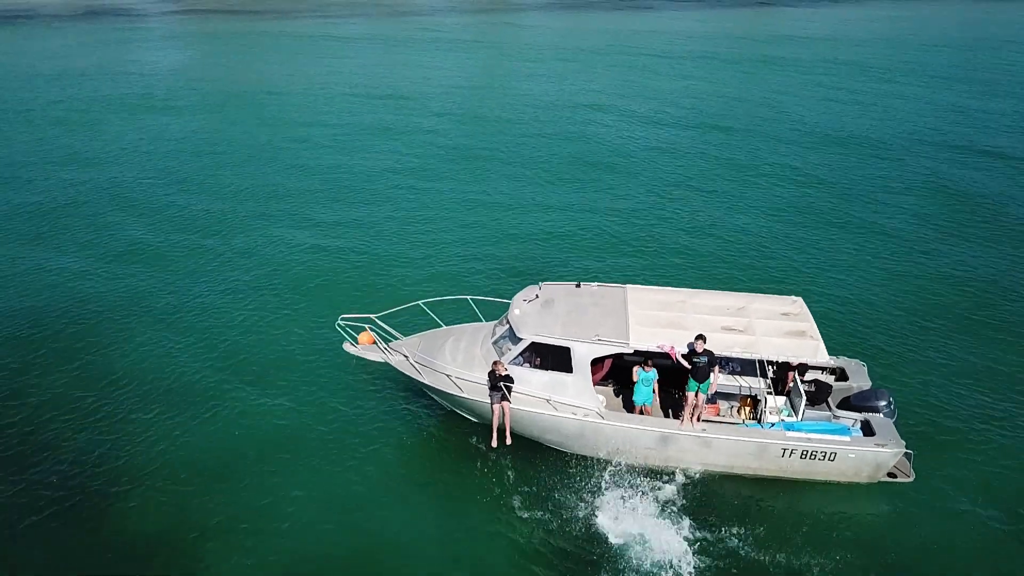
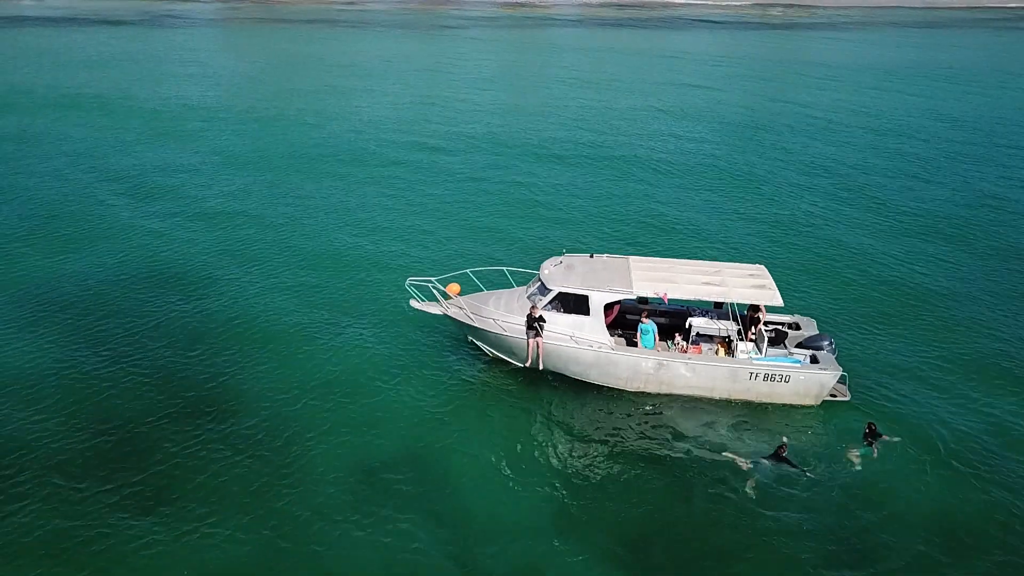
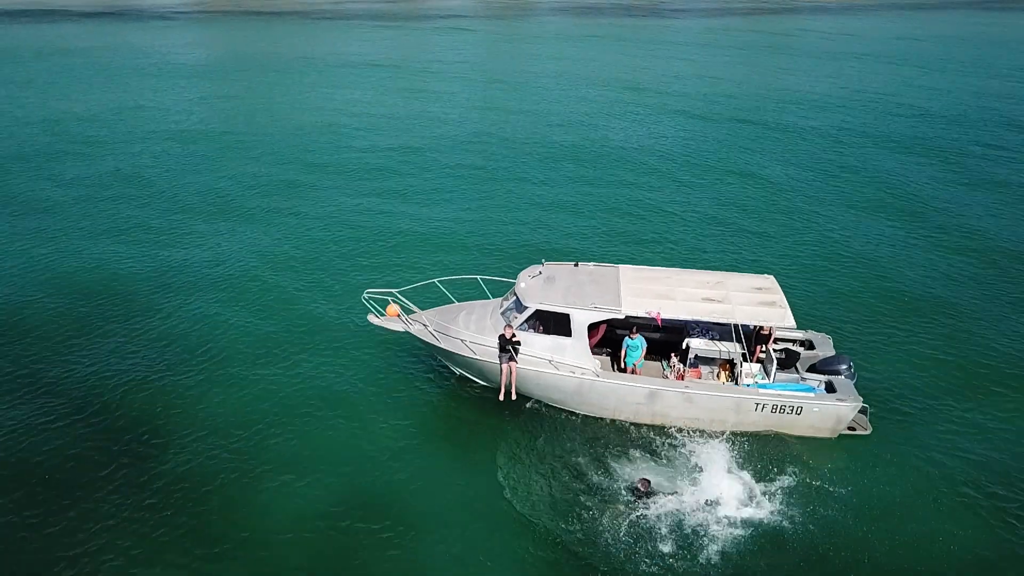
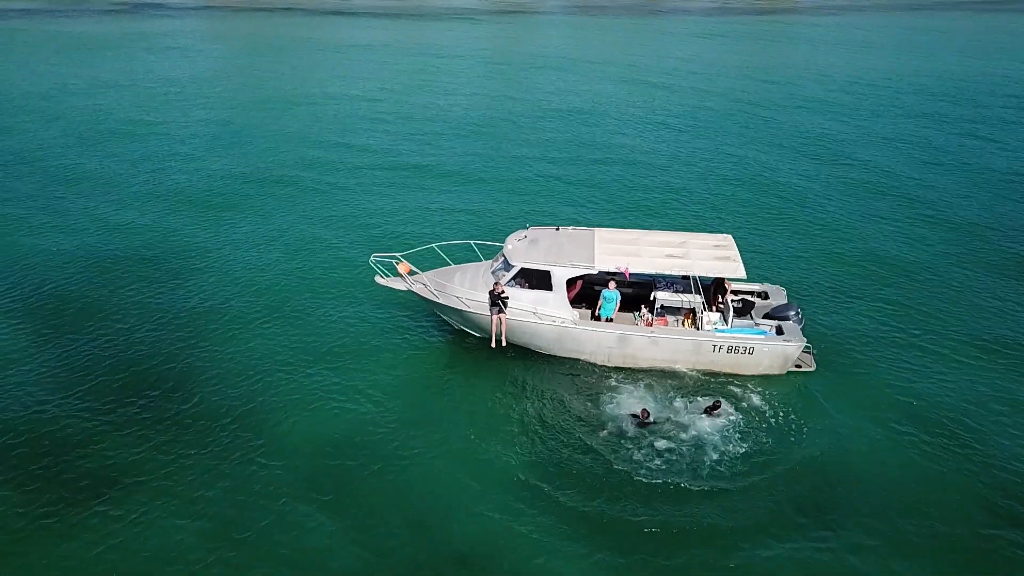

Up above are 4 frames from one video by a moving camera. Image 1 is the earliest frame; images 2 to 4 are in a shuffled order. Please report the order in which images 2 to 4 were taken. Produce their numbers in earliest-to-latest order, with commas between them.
3, 4, 2
